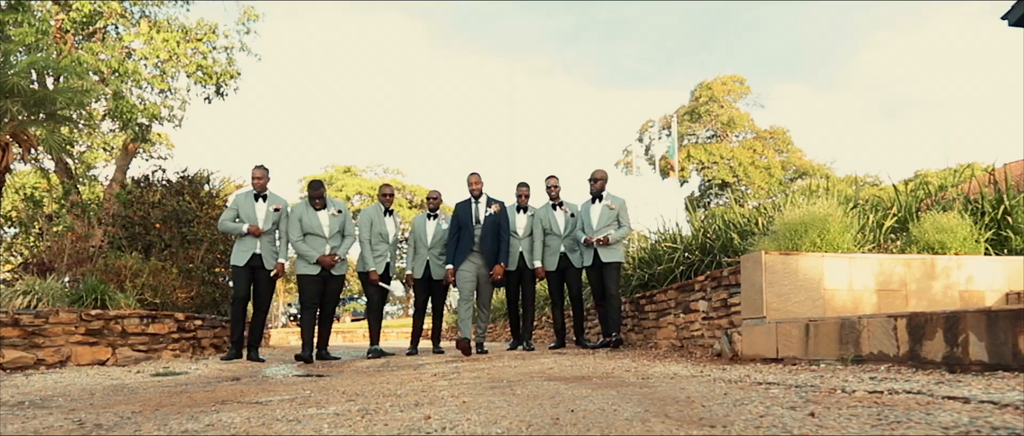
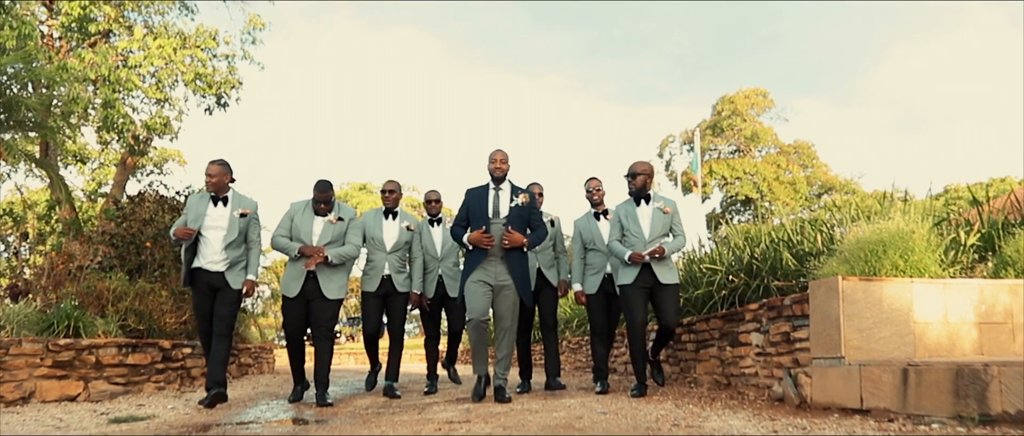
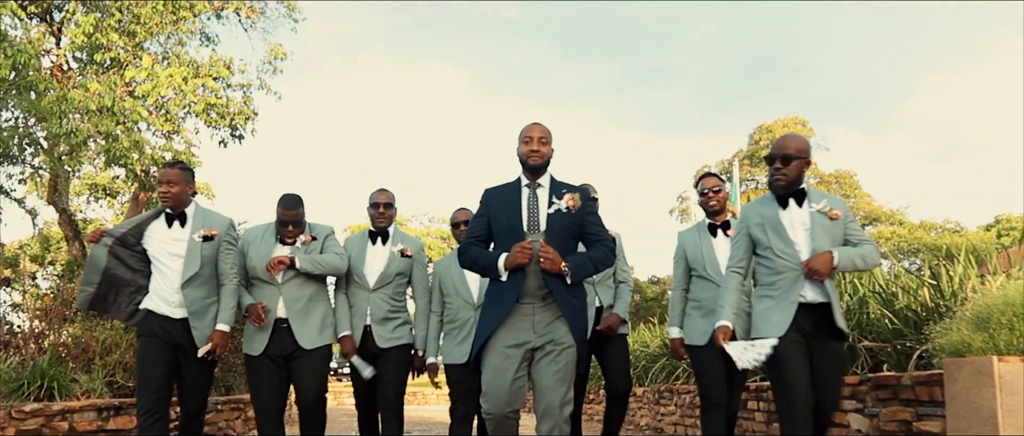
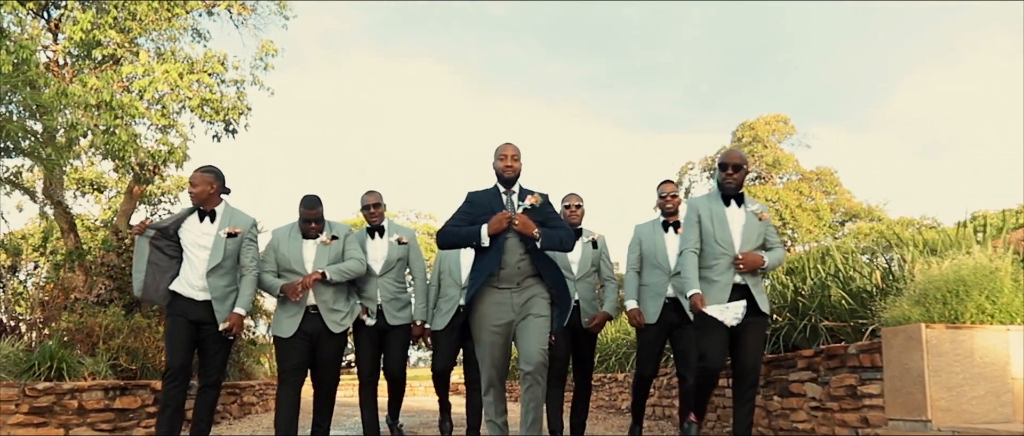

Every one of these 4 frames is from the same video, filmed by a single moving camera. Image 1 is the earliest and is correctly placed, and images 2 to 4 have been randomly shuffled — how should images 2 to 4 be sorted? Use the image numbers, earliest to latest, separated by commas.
2, 4, 3
